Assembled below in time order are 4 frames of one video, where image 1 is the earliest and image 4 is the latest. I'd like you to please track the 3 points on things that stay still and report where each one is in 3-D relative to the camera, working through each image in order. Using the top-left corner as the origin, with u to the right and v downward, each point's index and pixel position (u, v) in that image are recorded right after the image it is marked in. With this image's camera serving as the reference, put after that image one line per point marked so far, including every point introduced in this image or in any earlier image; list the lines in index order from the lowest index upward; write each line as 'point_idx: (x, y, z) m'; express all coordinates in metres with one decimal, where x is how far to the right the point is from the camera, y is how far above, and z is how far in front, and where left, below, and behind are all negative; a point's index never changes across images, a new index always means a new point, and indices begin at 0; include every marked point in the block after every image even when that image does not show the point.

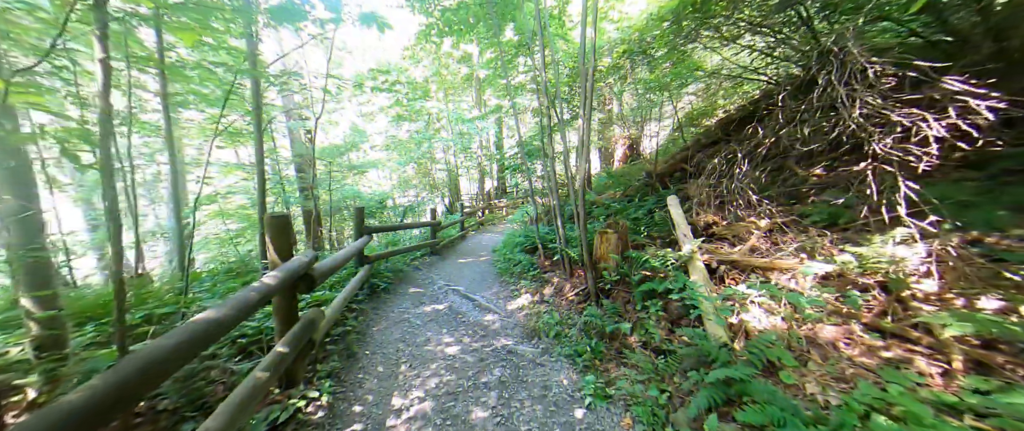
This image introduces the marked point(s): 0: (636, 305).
0: (+1.1, -0.8, +3.0) m
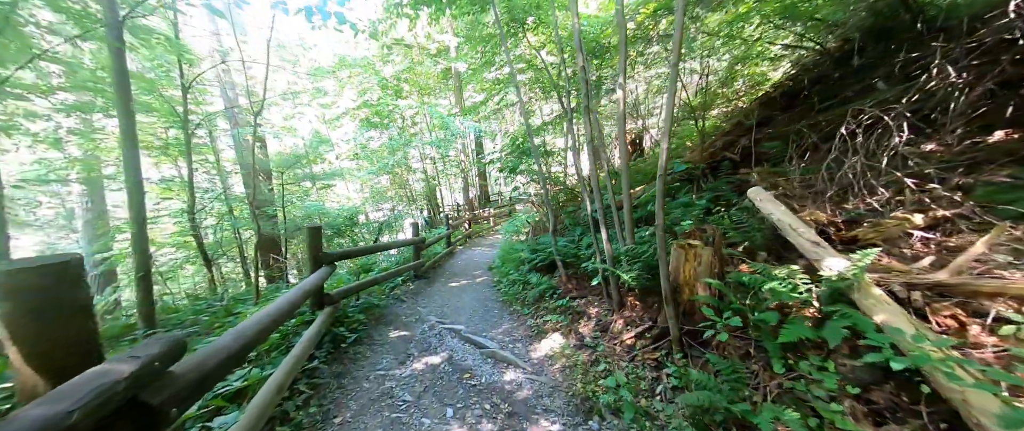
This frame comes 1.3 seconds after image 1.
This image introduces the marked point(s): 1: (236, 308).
0: (+1.4, -0.8, +1.8) m
1: (-3.7, -1.2, +4.4) m
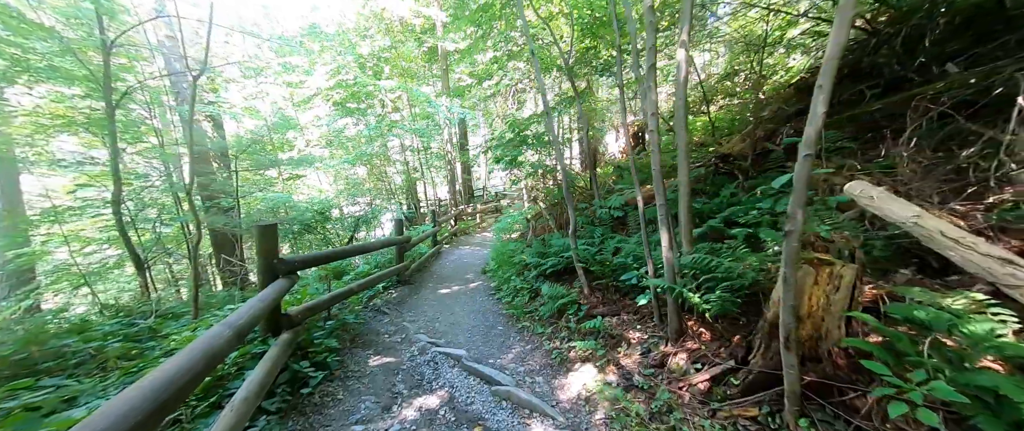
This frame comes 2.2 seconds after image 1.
0: (+1.7, -0.8, +1.2) m
1: (-3.6, -1.2, +3.4) m
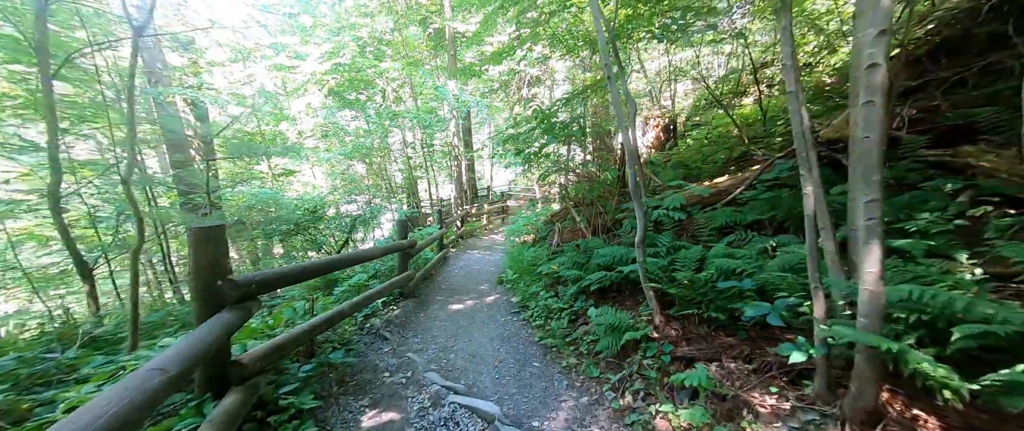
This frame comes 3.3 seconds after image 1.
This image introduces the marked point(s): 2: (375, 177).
0: (+2.0, -0.9, +0.3) m
1: (-3.2, -1.1, +2.5) m
2: (-4.5, +1.3, +10.8) m
